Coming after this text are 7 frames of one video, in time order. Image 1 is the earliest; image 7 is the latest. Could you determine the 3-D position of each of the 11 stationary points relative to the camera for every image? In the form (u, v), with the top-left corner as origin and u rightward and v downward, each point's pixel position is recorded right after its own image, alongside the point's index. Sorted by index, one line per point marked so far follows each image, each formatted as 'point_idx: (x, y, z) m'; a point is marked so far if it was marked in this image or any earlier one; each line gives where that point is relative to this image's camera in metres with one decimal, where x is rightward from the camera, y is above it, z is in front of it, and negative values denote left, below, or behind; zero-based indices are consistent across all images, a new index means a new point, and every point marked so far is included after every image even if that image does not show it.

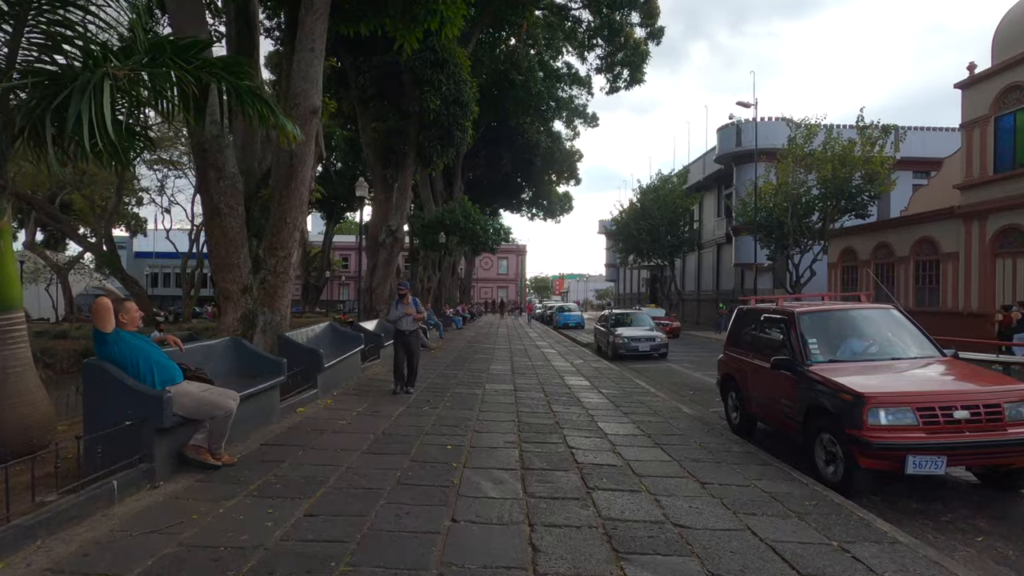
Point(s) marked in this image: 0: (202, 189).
0: (-5.5, +1.7, +9.0) m
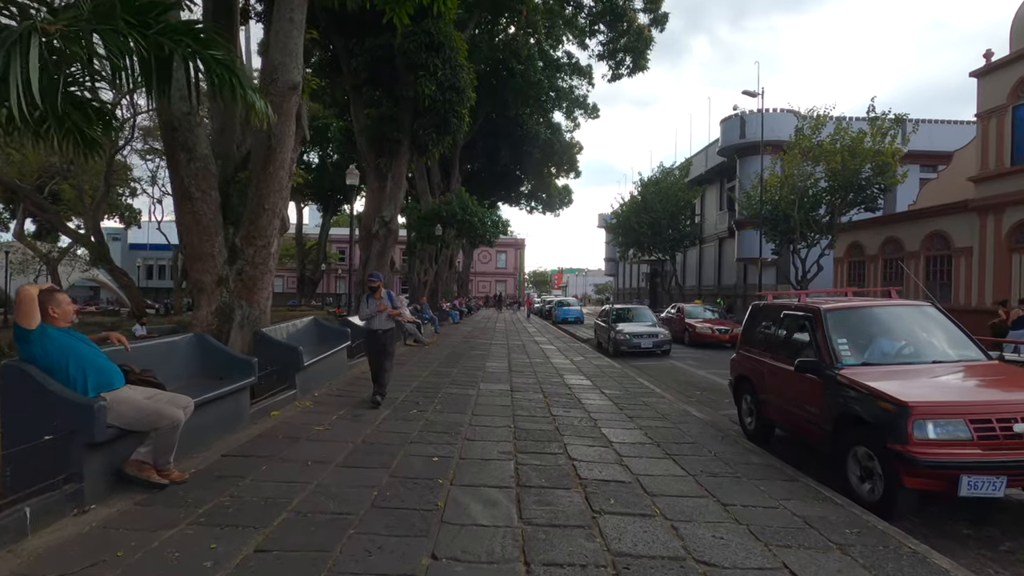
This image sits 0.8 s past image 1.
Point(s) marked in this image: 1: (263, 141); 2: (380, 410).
0: (-5.5, +1.9, +8.2) m
1: (-4.3, +2.6, +8.8) m
2: (-1.9, -1.8, +7.5) m
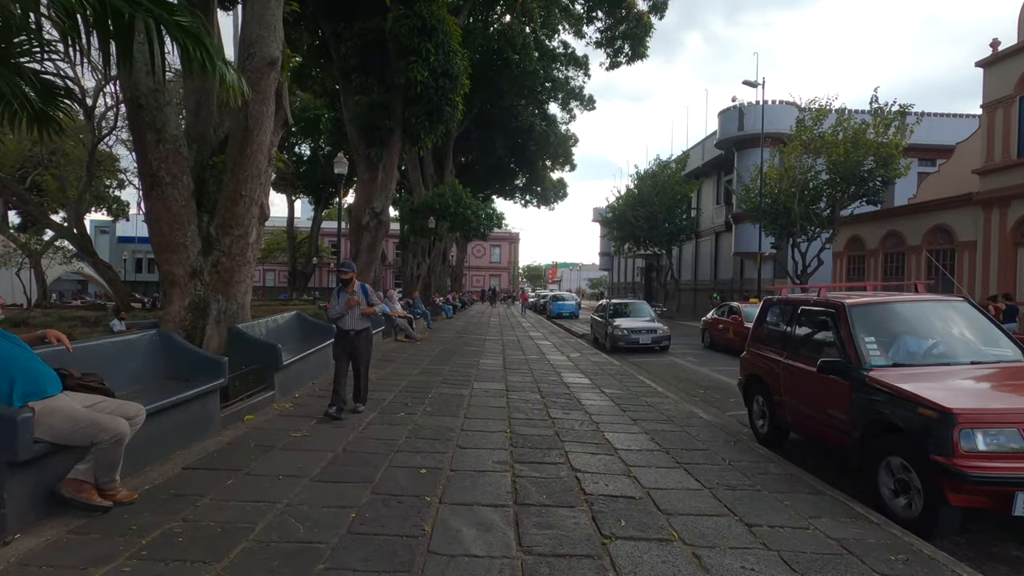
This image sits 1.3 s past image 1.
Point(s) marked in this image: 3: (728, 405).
0: (-5.6, +2.0, +7.6) m
1: (-4.4, +2.7, +8.1) m
2: (-2.0, -1.7, +6.9) m
3: (+4.0, -2.2, +9.4) m
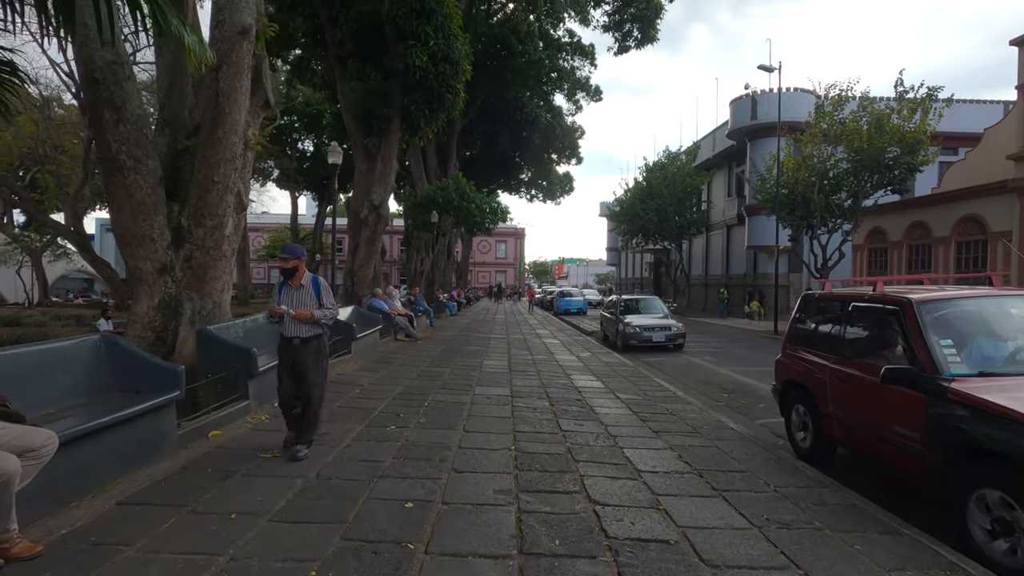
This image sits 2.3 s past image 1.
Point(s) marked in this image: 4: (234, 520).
0: (-5.5, +2.0, +6.8) m
1: (-4.3, +2.7, +7.3) m
2: (-1.9, -1.7, +6.1) m
3: (+4.1, -2.1, +8.5) m
4: (-2.0, -1.7, +3.7) m
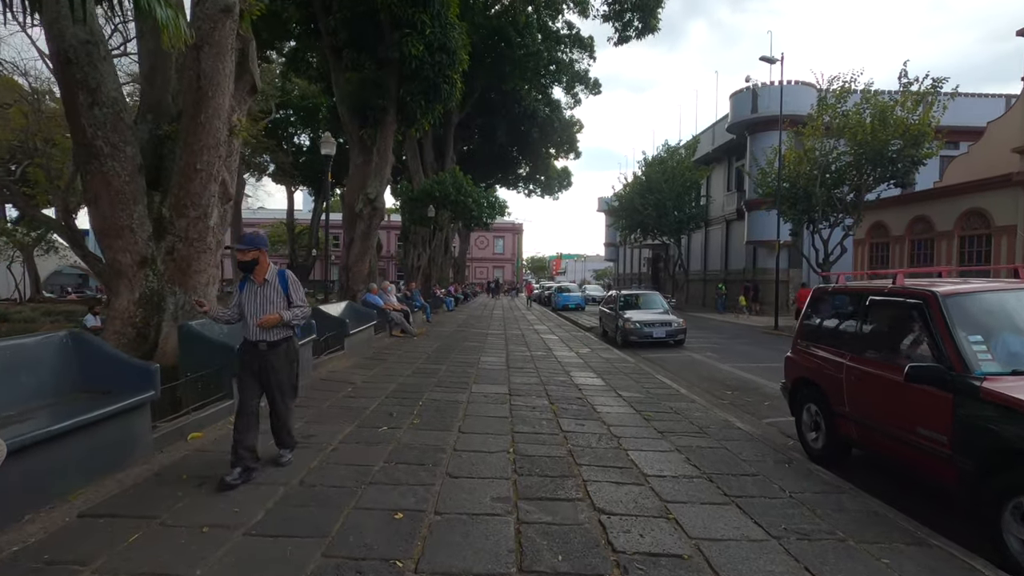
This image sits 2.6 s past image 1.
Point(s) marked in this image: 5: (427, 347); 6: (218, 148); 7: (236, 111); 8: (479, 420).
0: (-5.6, +2.1, +6.4) m
1: (-4.3, +2.8, +6.9) m
2: (-2.0, -1.6, +5.8) m
3: (+4.1, -2.0, +8.2) m
4: (-2.0, -1.6, +3.4) m
5: (-2.2, -1.5, +13.4) m
6: (-4.1, +2.0, +7.1) m
7: (-4.3, +2.7, +7.9) m
8: (-0.4, -1.6, +6.3) m
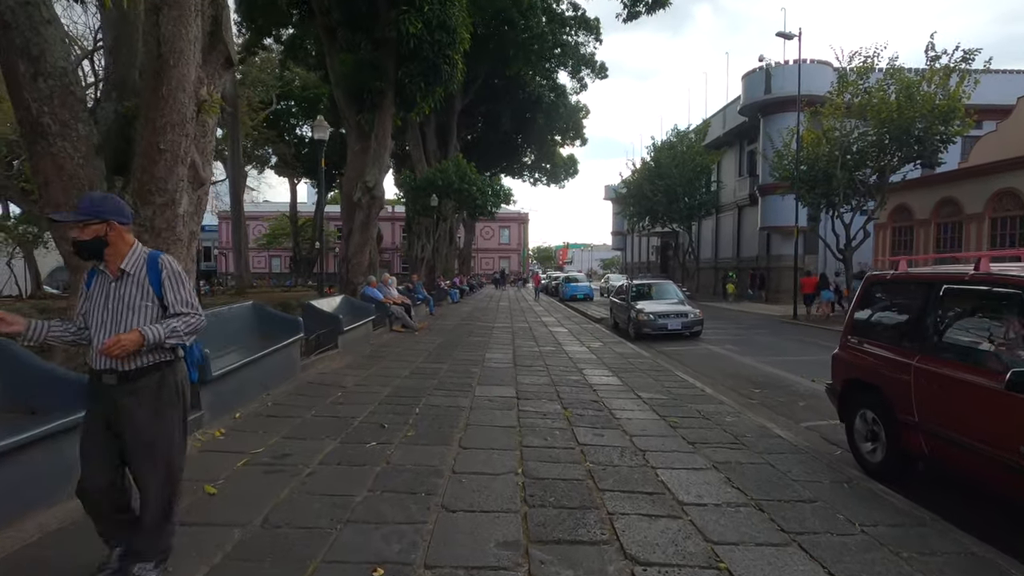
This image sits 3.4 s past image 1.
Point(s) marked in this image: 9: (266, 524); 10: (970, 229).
0: (-5.5, +2.1, +5.6) m
1: (-4.3, +2.9, +6.1) m
2: (-1.9, -1.5, +5.0) m
3: (+4.2, -1.8, +7.4) m
4: (-2.0, -1.6, +2.6) m
5: (-2.1, -1.3, +12.6) m
6: (-4.0, +2.0, +6.3) m
7: (-4.2, +2.8, +7.0) m
8: (-0.3, -1.6, +5.5) m
9: (-1.7, -1.6, +3.5) m
10: (+17.8, +2.3, +19.8) m
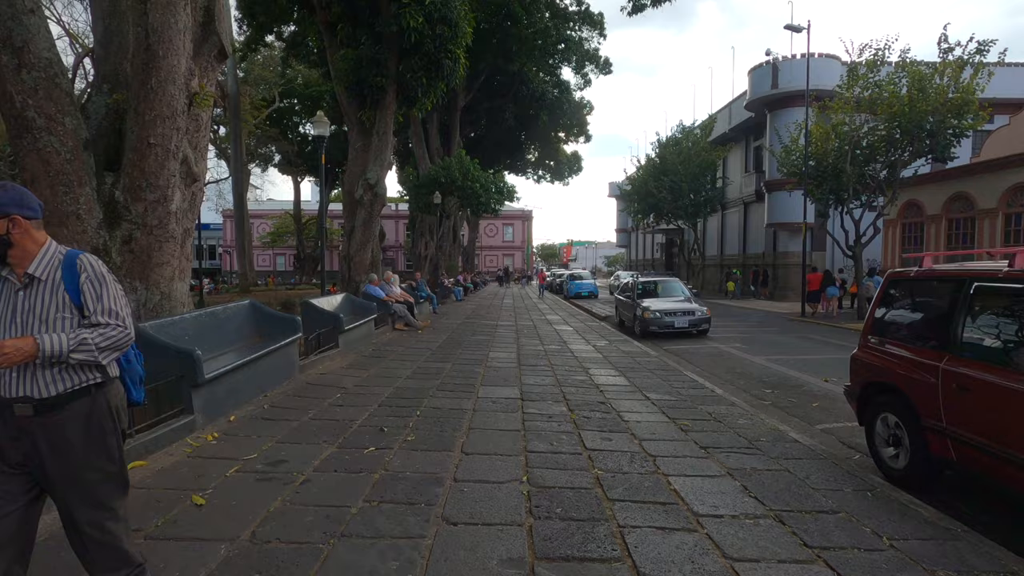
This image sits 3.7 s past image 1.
0: (-5.5, +2.1, +5.4) m
1: (-4.2, +2.9, +5.9) m
2: (-1.8, -1.5, +4.8) m
3: (+4.3, -1.8, +7.1) m
4: (-2.0, -1.6, +2.4) m
5: (-2.0, -1.3, +12.4) m
6: (-4.0, +2.0, +6.1) m
7: (-4.2, +2.8, +6.8) m
8: (-0.3, -1.5, +5.3) m
9: (-1.7, -1.6, +3.2) m
10: (+17.9, +2.4, +19.4) m
